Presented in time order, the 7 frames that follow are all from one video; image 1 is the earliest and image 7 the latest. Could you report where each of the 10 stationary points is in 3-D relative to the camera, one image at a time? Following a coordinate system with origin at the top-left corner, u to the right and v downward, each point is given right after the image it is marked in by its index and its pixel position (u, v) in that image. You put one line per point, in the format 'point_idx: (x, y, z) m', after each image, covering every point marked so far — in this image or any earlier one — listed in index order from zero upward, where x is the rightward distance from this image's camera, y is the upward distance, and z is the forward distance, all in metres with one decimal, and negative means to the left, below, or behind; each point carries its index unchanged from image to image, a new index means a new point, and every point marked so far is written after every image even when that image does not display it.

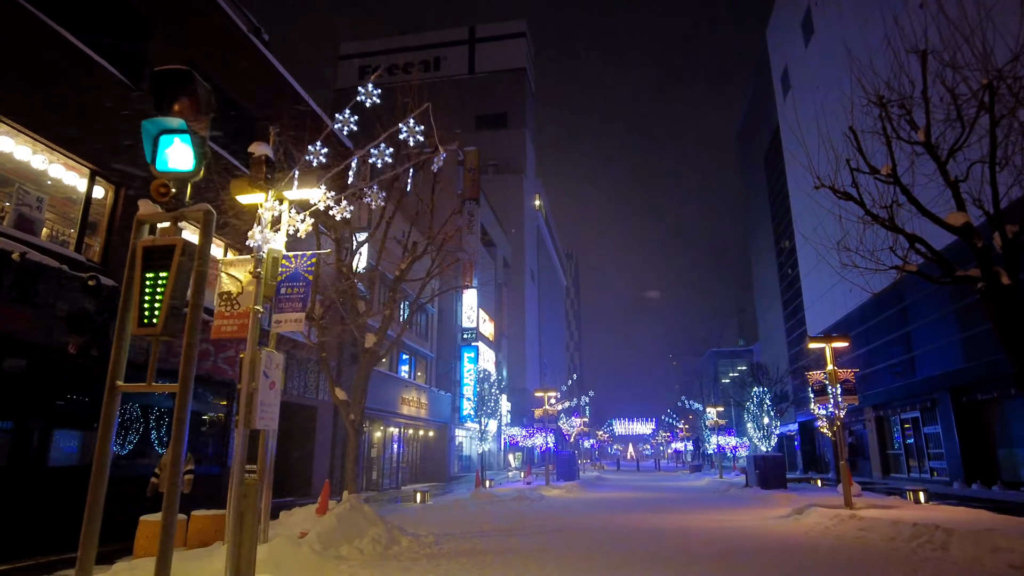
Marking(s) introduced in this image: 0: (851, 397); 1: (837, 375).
0: (+7.8, -2.5, +14.1) m
1: (+7.4, -2.0, +14.0) m
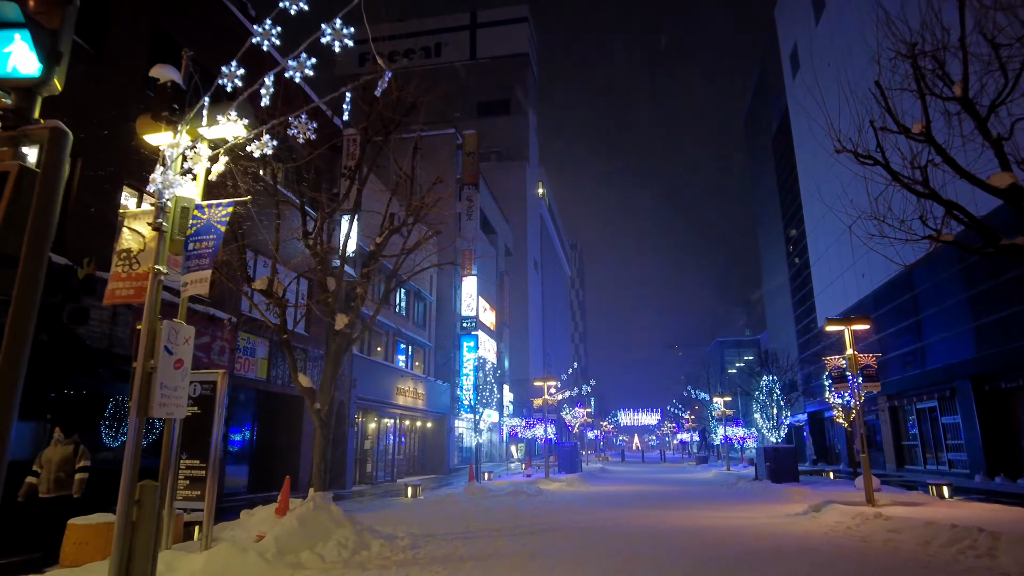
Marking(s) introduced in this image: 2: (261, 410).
0: (+7.6, -2.0, +12.9) m
1: (+7.2, -1.5, +12.9) m
2: (-8.2, -4.0, +20.0) m
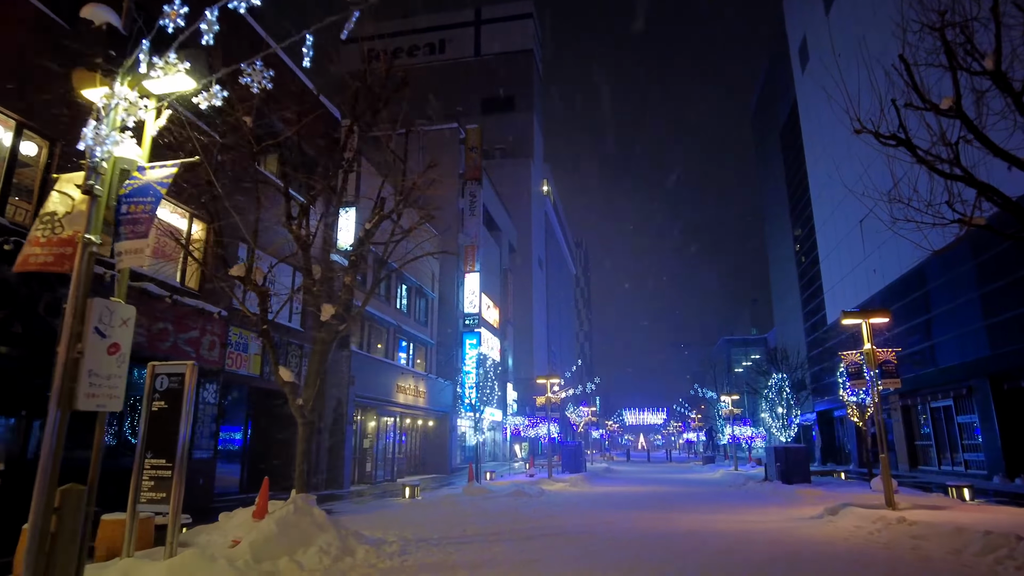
0: (+7.6, -1.9, +12.3) m
1: (+7.2, -1.4, +12.2) m
2: (-8.1, -3.8, +19.4) m
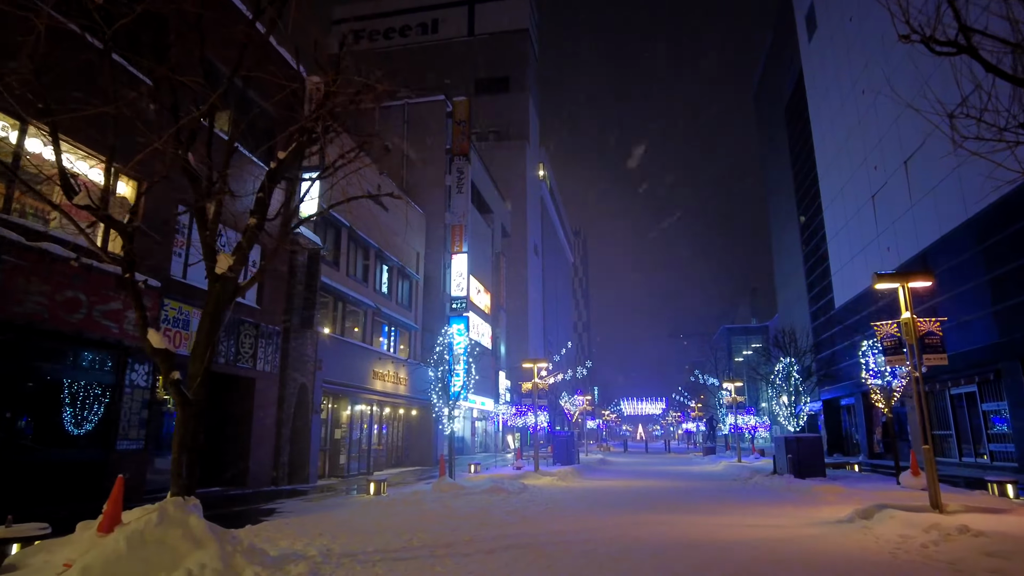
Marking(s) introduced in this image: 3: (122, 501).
0: (+7.0, -1.2, +10.2) m
1: (+6.6, -0.6, +10.1) m
2: (-8.7, -3.0, +17.3) m
3: (-3.8, -2.1, +6.0) m
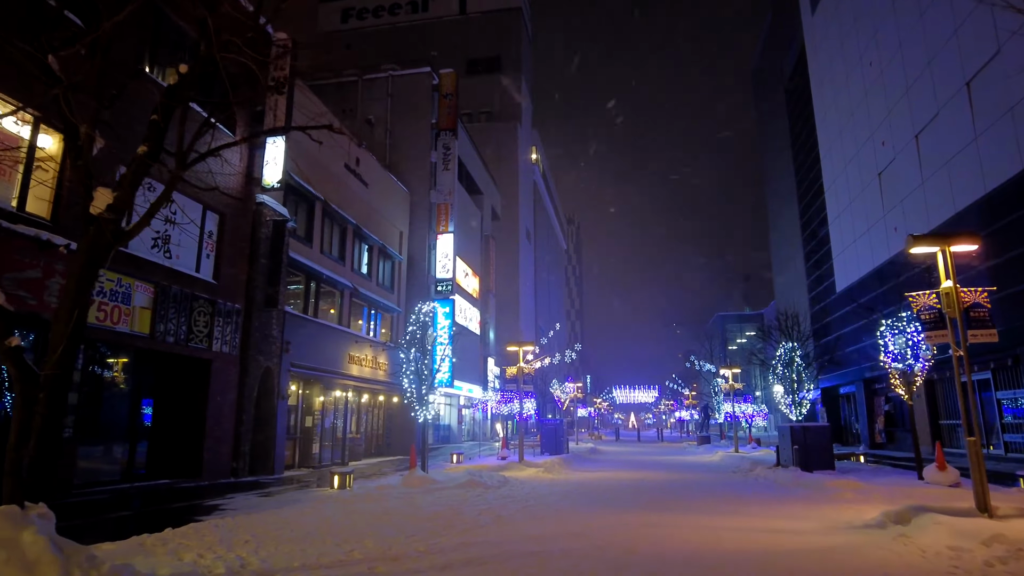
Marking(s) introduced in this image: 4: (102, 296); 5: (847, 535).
0: (+6.6, -0.6, +8.6) m
1: (+6.2, -0.1, +8.5) m
2: (-9.2, -2.3, +15.6) m
3: (-4.2, -1.6, +4.4) m
4: (-8.8, -0.1, +13.1) m
5: (+4.3, -3.2, +7.9) m
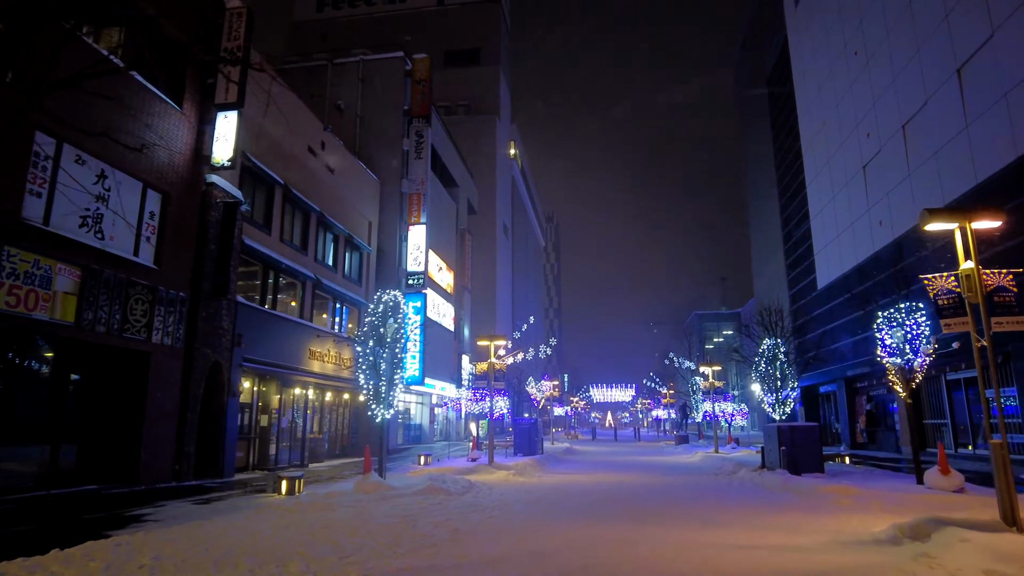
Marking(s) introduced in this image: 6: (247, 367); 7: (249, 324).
0: (+6.1, -0.4, +7.6) m
1: (+5.7, +0.1, +7.5) m
2: (-9.9, -1.9, +14.1) m
3: (-4.5, -1.3, +3.0) m
4: (-9.4, +0.2, +11.6) m
5: (+3.8, -2.9, +6.8) m
6: (-8.4, -2.5, +19.5) m
7: (-8.4, -1.2, +19.8) m
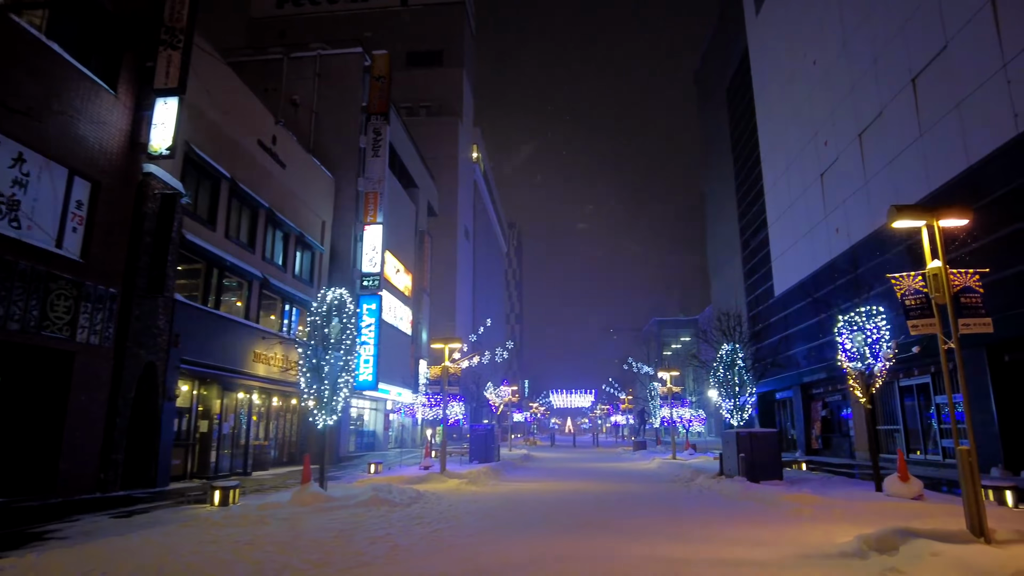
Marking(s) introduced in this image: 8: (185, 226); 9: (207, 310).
0: (+5.5, -0.4, +7.3) m
1: (+5.1, +0.1, +7.2) m
2: (-10.9, -1.7, +12.8) m
3: (-4.8, -1.1, +2.1) m
4: (-10.3, +0.4, +10.4) m
5: (+3.2, -2.9, +6.4) m
6: (-9.7, -2.4, +18.3) m
7: (-9.7, -1.1, +18.6) m
8: (-10.0, +1.9, +18.9) m
9: (-9.8, -0.7, +19.9) m
